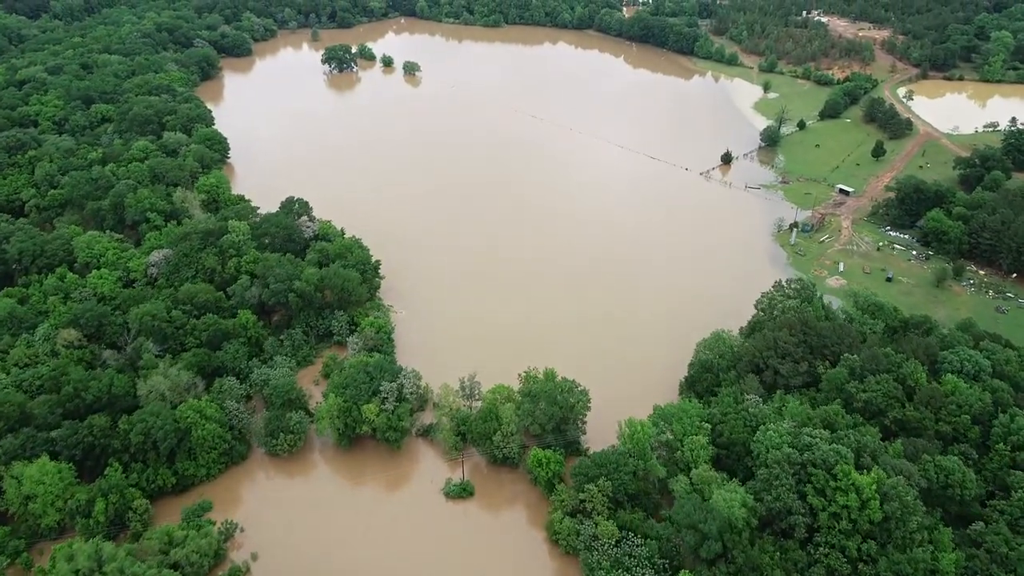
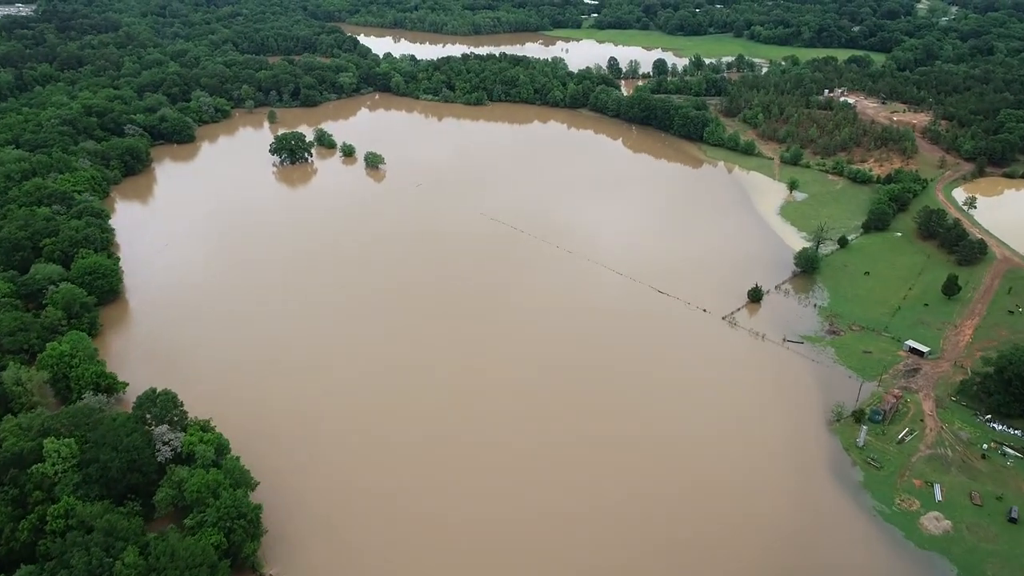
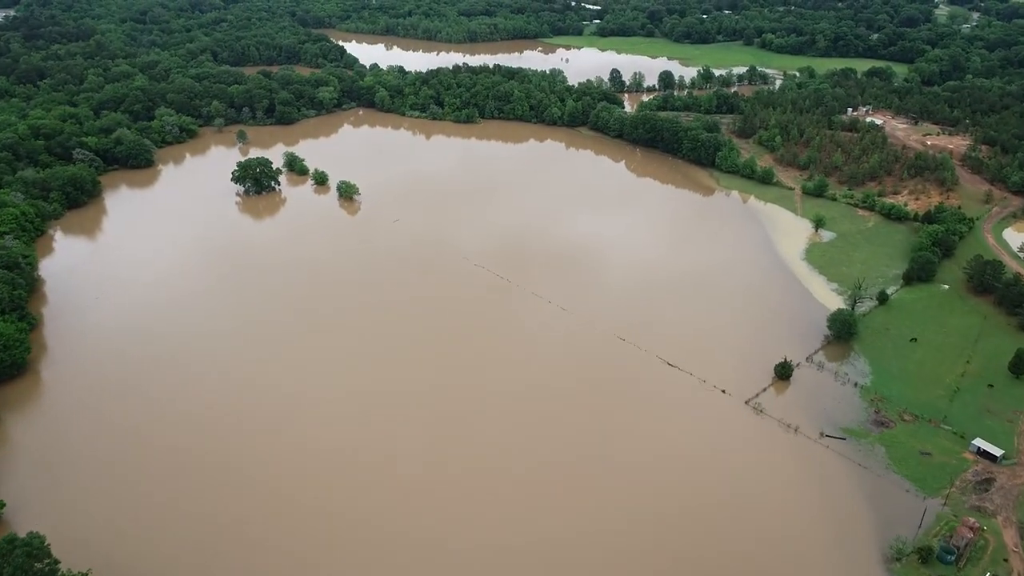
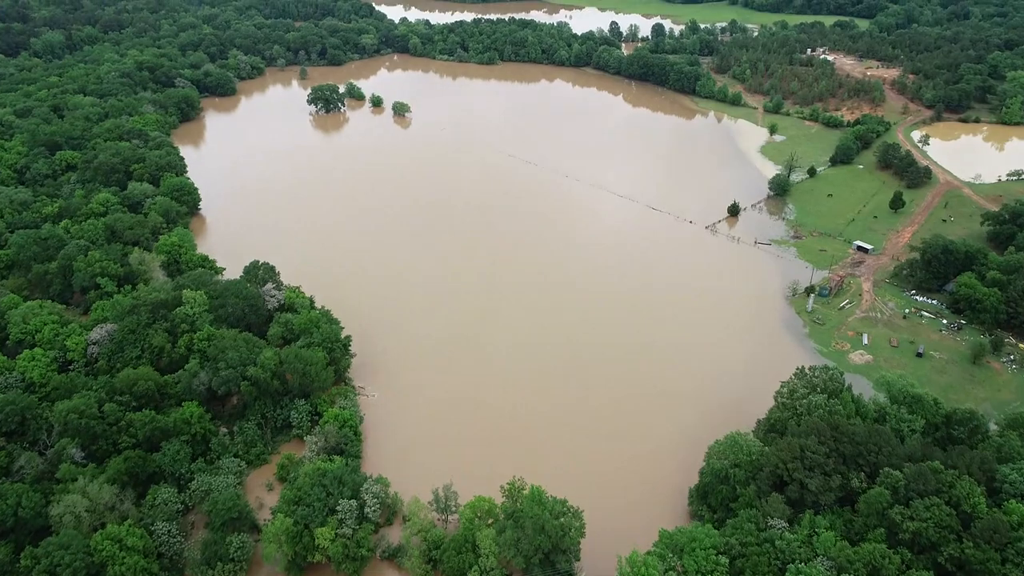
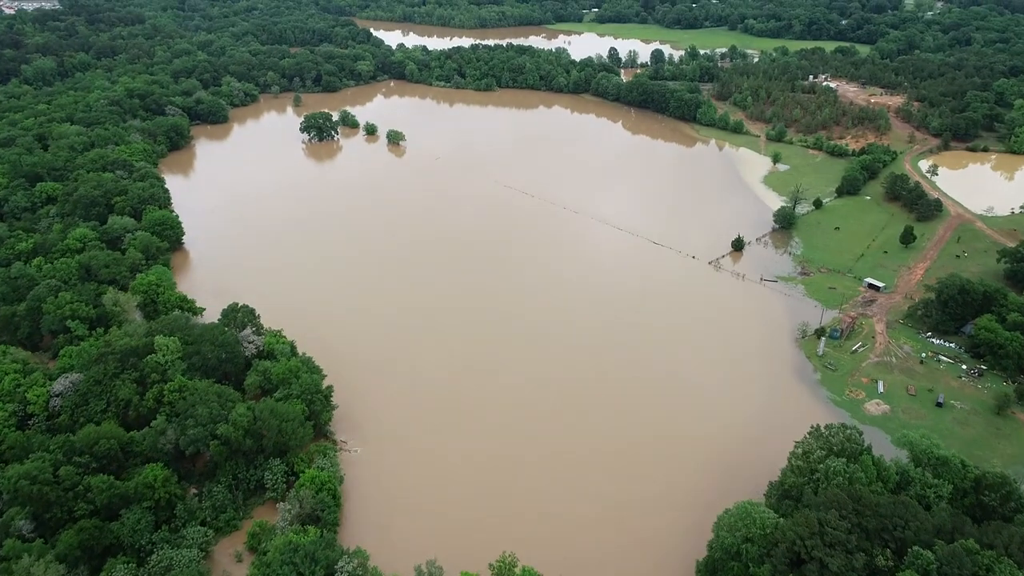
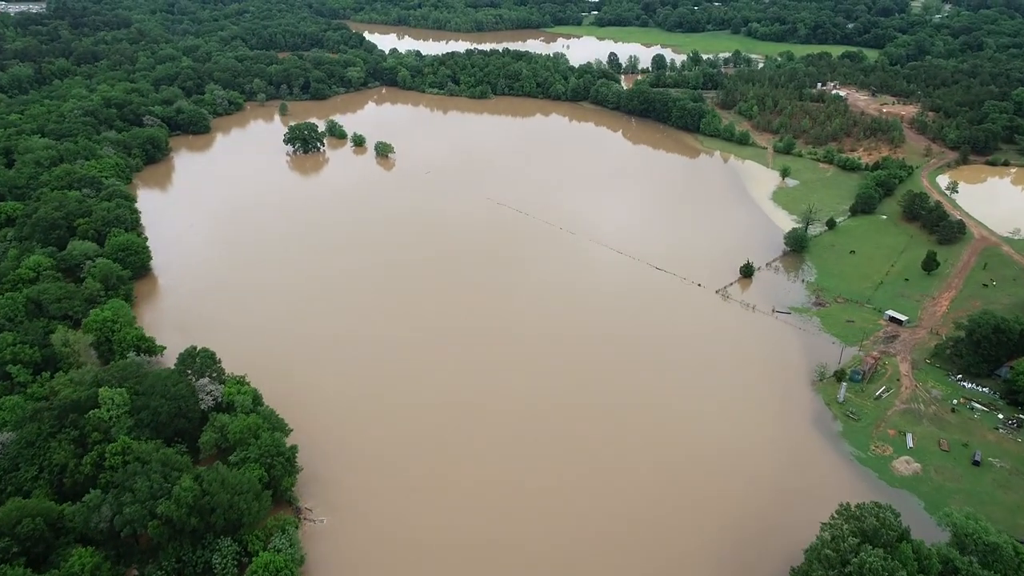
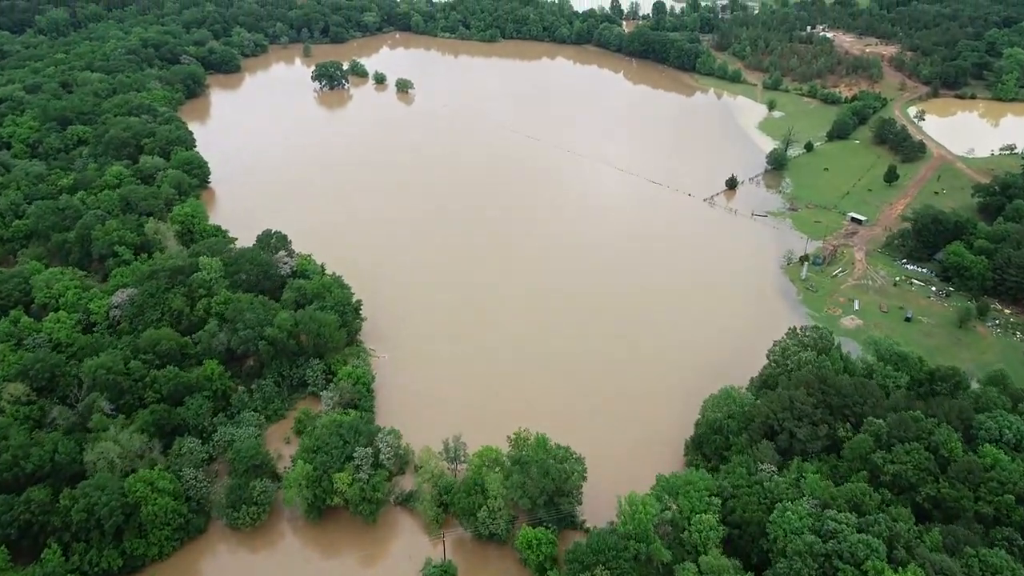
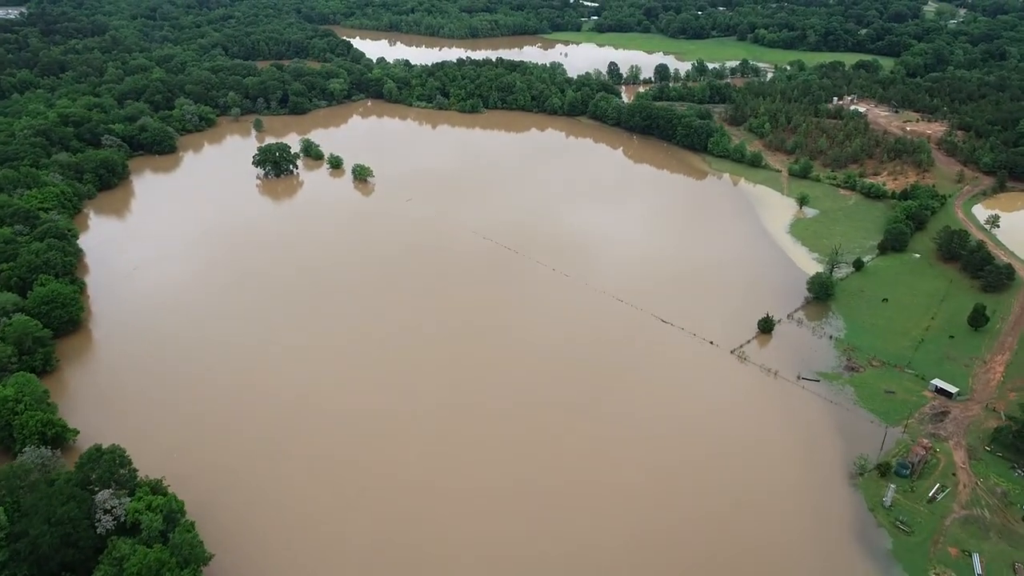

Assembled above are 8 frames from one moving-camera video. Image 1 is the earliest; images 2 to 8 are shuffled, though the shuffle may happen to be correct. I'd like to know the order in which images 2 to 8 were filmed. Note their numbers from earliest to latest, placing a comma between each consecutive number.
7, 4, 5, 6, 2, 8, 3
